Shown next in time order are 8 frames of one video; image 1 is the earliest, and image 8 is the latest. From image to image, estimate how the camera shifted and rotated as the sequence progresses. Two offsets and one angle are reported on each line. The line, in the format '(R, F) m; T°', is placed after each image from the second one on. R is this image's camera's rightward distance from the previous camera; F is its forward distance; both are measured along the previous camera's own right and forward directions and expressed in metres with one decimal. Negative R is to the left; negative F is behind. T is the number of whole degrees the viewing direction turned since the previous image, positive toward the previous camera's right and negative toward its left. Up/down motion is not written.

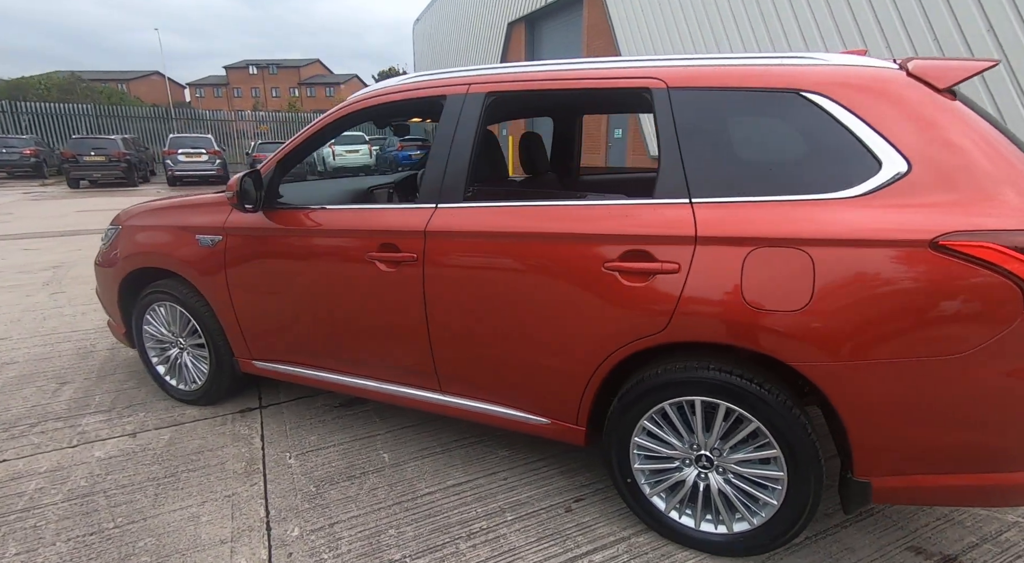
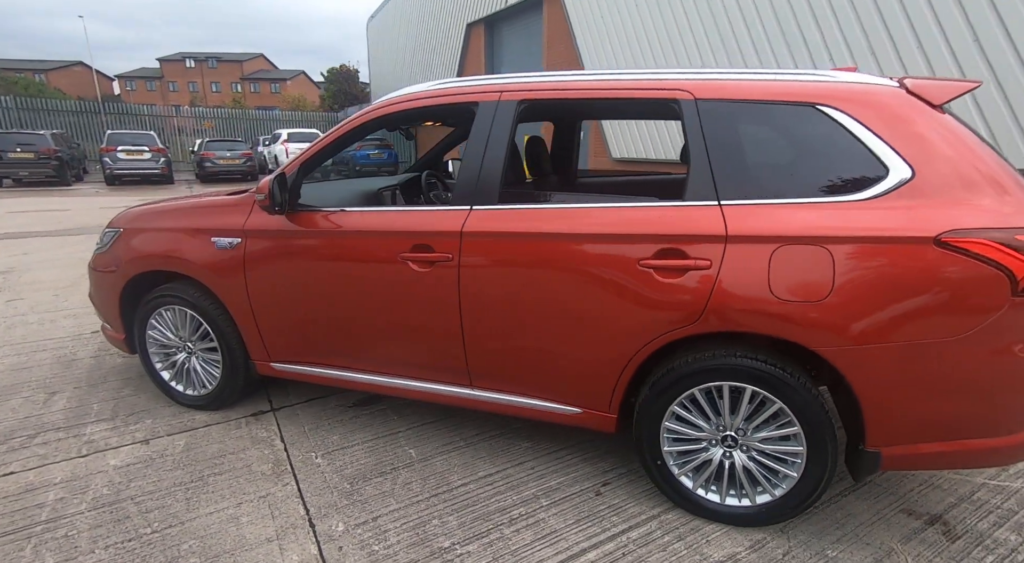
(-0.4, -0.1) m; +5°
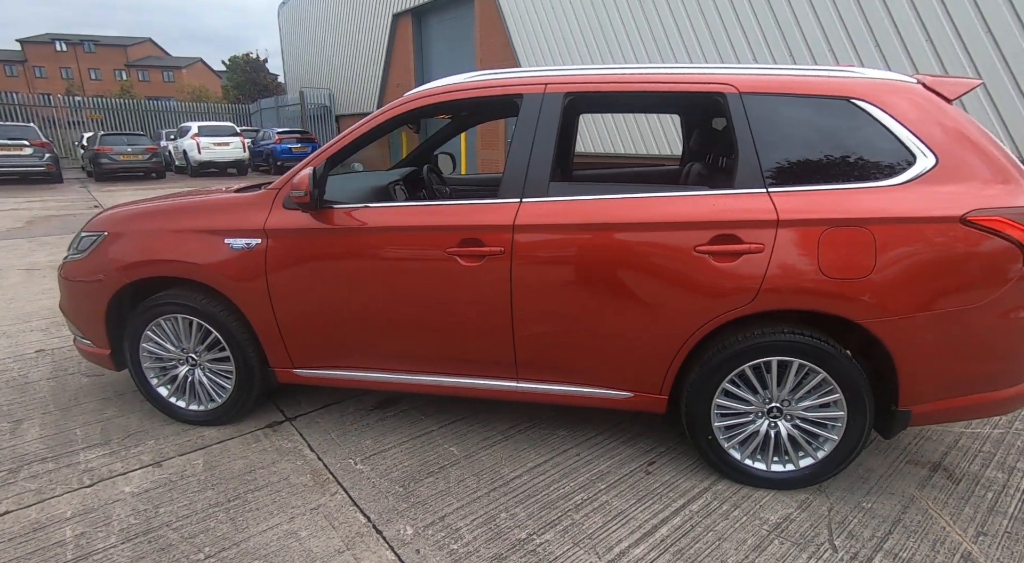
(-0.6, 0.0) m; +8°
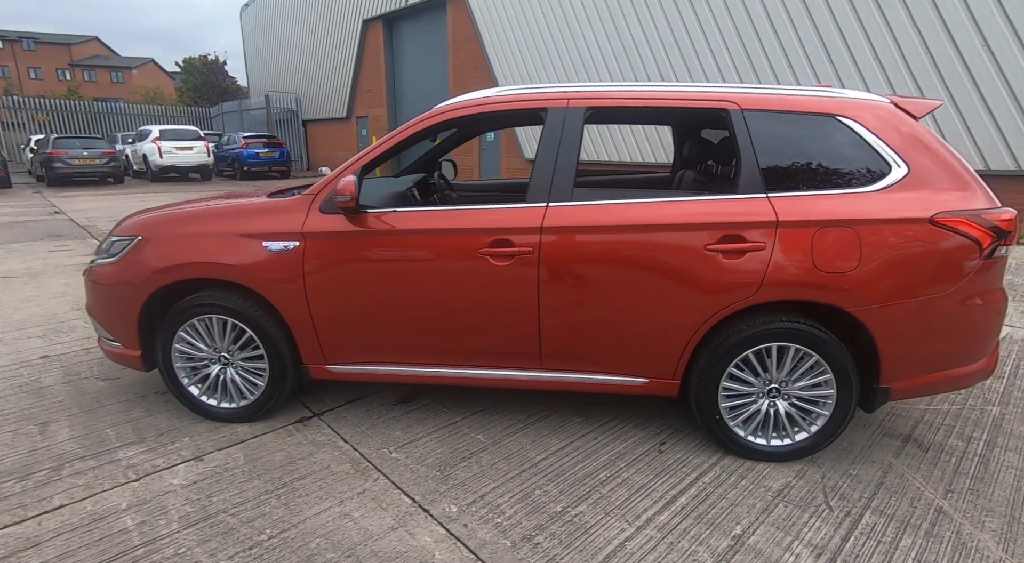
(-0.3, -0.2) m; +4°
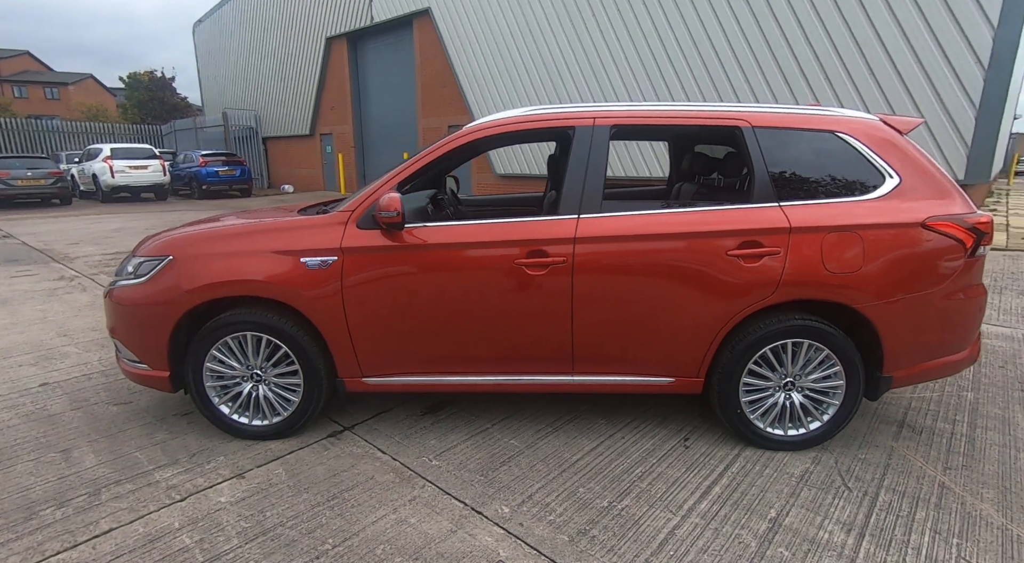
(-0.4, -0.1) m; +4°
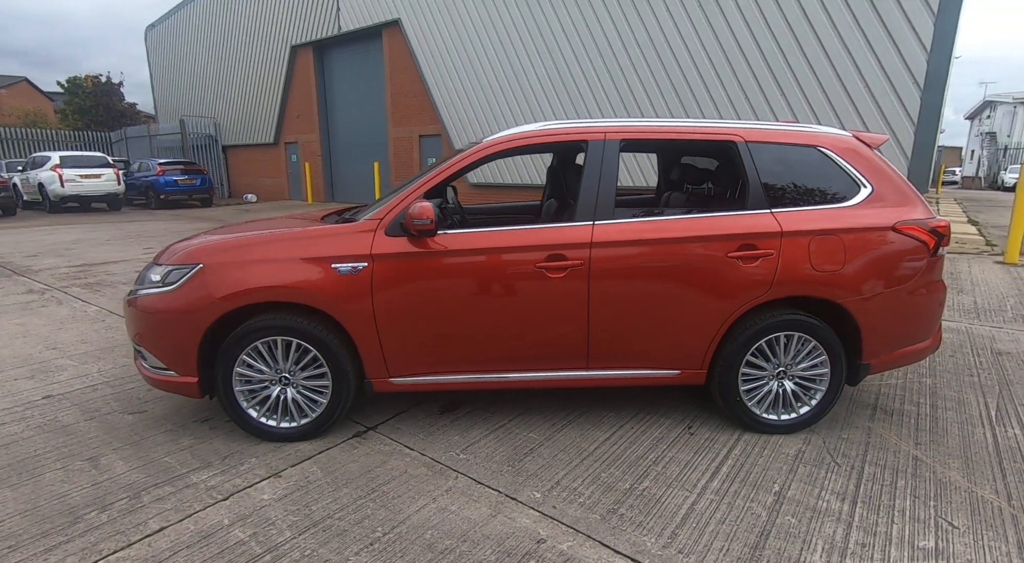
(-0.3, -0.2) m; +4°
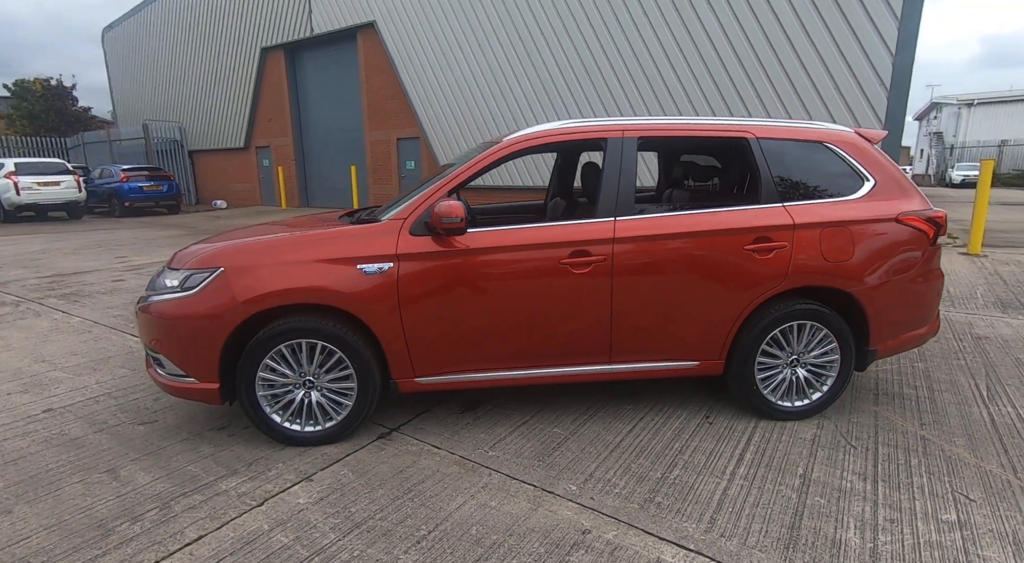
(-0.3, 0.0) m; +3°
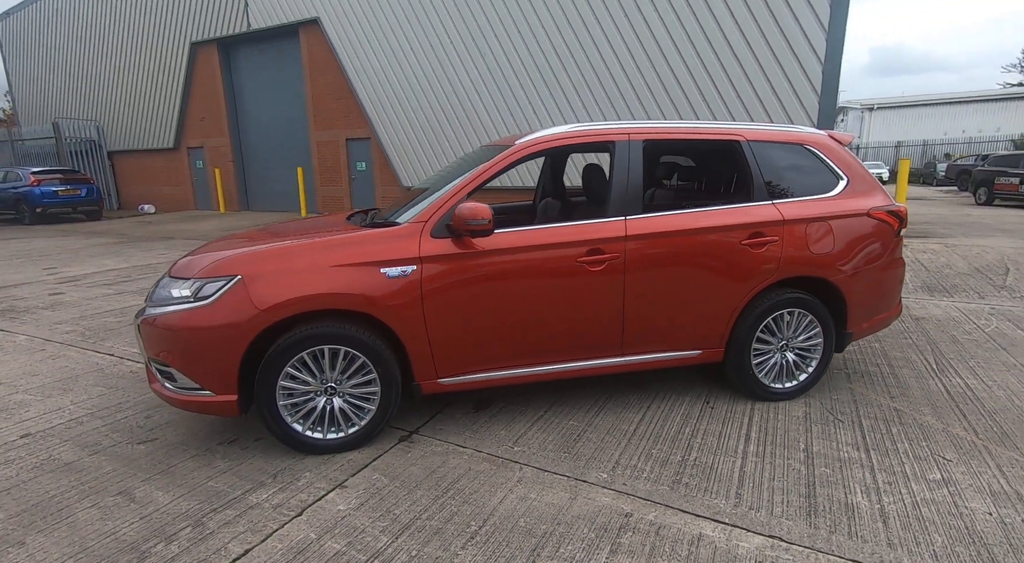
(-0.5, 0.0) m; +7°
